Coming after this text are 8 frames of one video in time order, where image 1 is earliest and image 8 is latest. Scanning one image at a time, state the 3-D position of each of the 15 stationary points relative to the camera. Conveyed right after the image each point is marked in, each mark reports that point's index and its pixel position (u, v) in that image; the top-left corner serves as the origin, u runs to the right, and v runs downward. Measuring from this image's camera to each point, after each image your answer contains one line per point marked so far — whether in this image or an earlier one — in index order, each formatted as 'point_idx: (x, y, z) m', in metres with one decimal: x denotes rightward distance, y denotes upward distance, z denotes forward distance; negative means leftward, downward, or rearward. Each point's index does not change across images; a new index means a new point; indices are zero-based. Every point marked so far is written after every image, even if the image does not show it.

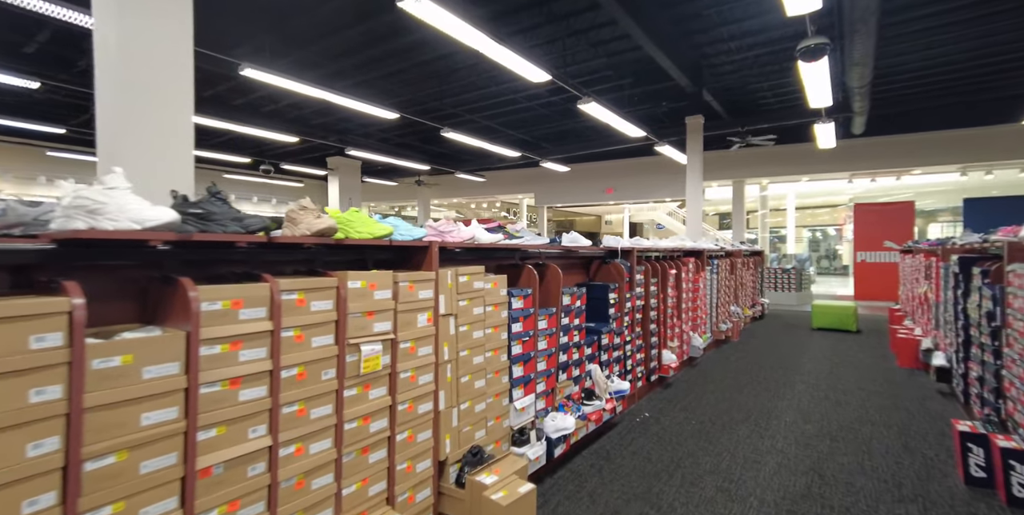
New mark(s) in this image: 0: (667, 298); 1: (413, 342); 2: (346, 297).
0: (+1.6, -0.4, +5.5) m
1: (-0.4, -0.4, +2.3) m
2: (-0.7, -0.2, +2.0) m
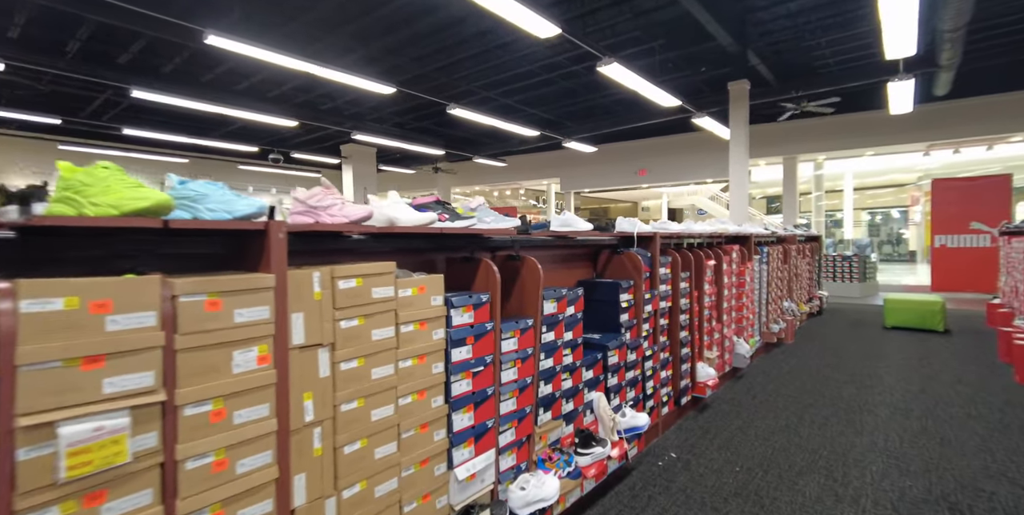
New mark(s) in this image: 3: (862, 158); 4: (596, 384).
0: (+1.6, -0.3, +4.3) m
1: (-0.7, -0.4, +1.3) m
2: (-1.0, -0.1, +1.0) m
3: (+8.7, +2.4, +12.6) m
4: (+0.5, -0.7, +3.0) m
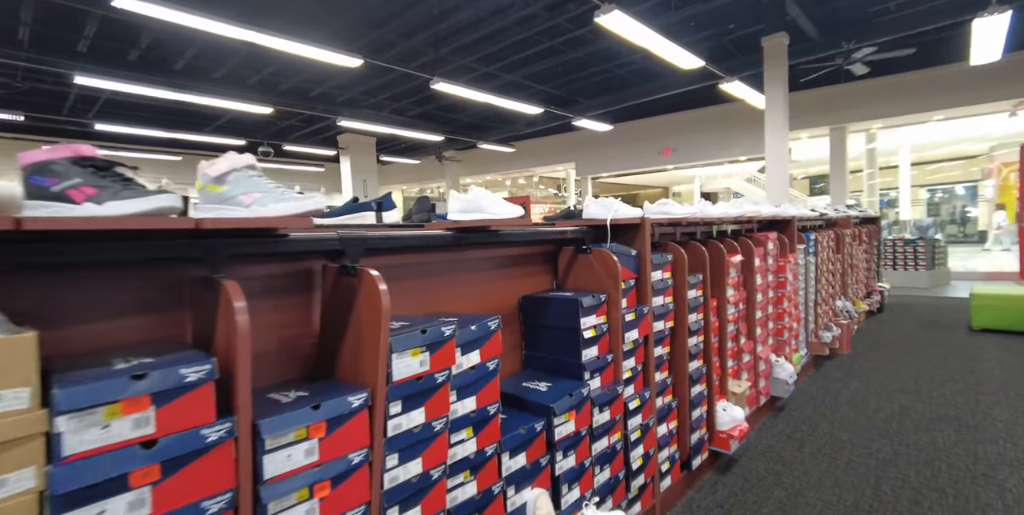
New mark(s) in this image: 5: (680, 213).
0: (+1.3, -0.3, +3.0) m
1: (-1.3, -0.4, +0.2) m
2: (-1.5, -0.2, -0.1) m
3: (+8.8, +2.8, +10.8) m
4: (+0.1, -0.8, +1.8) m
5: (+0.9, +0.2, +2.7) m
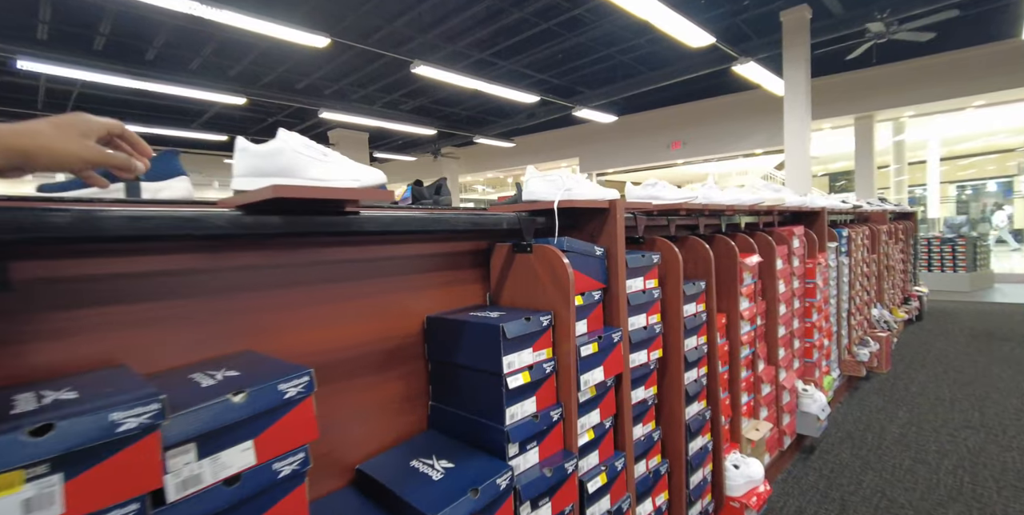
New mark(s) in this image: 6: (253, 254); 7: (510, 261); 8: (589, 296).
0: (+1.0, -0.3, +2.3) m
1: (-1.6, -0.4, -0.6) m
2: (-1.9, -0.2, -0.8) m
3: (+8.7, +2.8, +9.8) m
4: (-0.2, -0.8, +1.0) m
5: (+0.6, +0.2, +2.0) m
6: (-0.6, 0.0, +1.2) m
7: (0.0, 0.0, +1.6) m
8: (+0.2, -0.1, +1.5) m
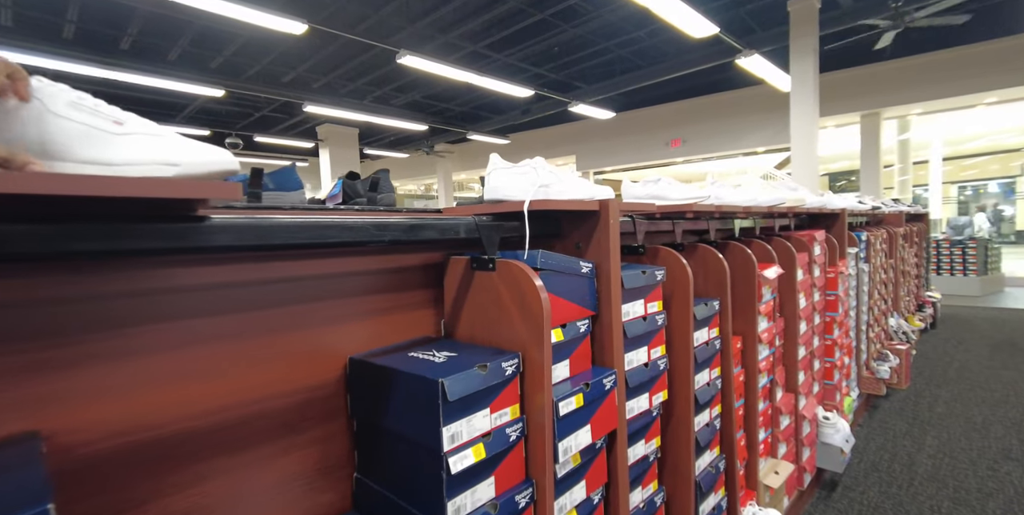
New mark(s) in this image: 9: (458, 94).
0: (+0.9, -0.4, +1.9) m
1: (-1.7, -0.5, -1.0) m
2: (-2.0, -0.3, -1.2) m
3: (+8.6, +2.7, +9.5) m
4: (-0.3, -0.8, +0.6) m
5: (+0.5, +0.2, +1.6) m
6: (-0.7, 0.0, +0.8) m
7: (-0.1, -0.1, +1.2) m
8: (+0.1, -0.2, +1.1) m
9: (-1.0, +3.0, +9.1) m
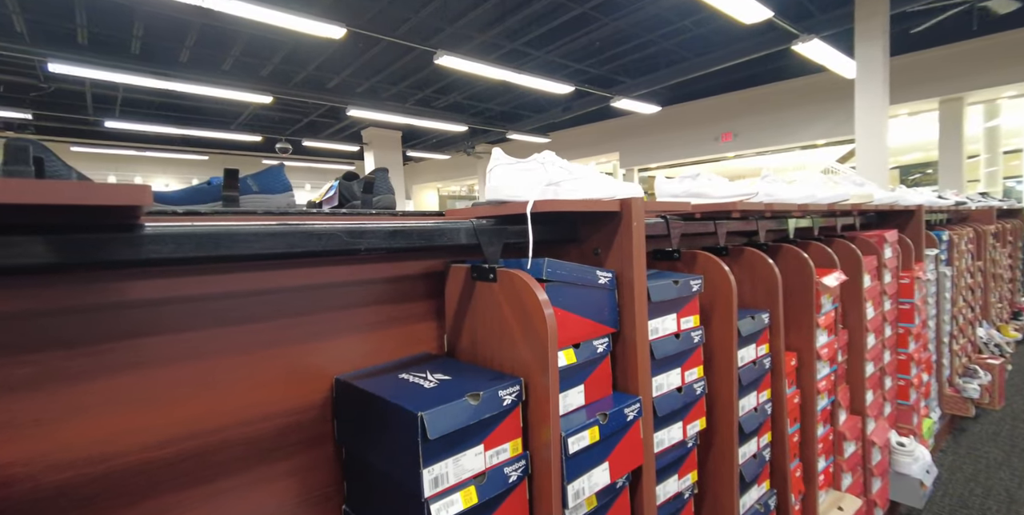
0: (+1.0, -0.4, +1.6) m
1: (-1.9, -0.5, -0.9) m
2: (-2.2, -0.3, -1.2) m
3: (+9.3, +2.7, +8.5) m
4: (-0.4, -0.8, +0.5) m
5: (+0.6, +0.2, +1.4) m
6: (-0.7, -0.1, +0.7) m
7: (-0.1, -0.1, +1.1) m
8: (+0.1, -0.2, +1.0) m
9: (-0.2, +2.9, +9.1) m
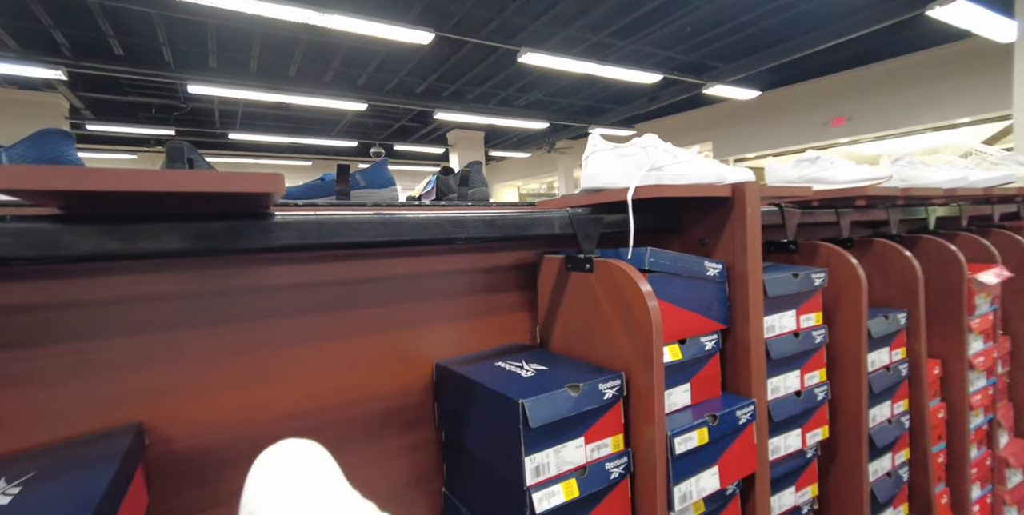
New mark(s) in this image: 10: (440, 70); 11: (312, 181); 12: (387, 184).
0: (+1.2, -0.4, +1.4) m
1: (-2.0, -0.5, -0.7) m
2: (-2.3, -0.3, -0.8) m
3: (+10.5, +2.8, +6.9) m
4: (-0.3, -0.8, +0.5) m
5: (+0.8, +0.2, +1.2) m
6: (-0.6, 0.0, +0.8) m
7: (+0.1, -0.1, +1.0) m
8: (+0.3, -0.2, +0.9) m
9: (+1.2, +3.0, +8.9) m
10: (-1.1, +2.9, +7.8) m
11: (-0.4, +0.2, +1.1) m
12: (-0.3, +0.2, +1.2) m
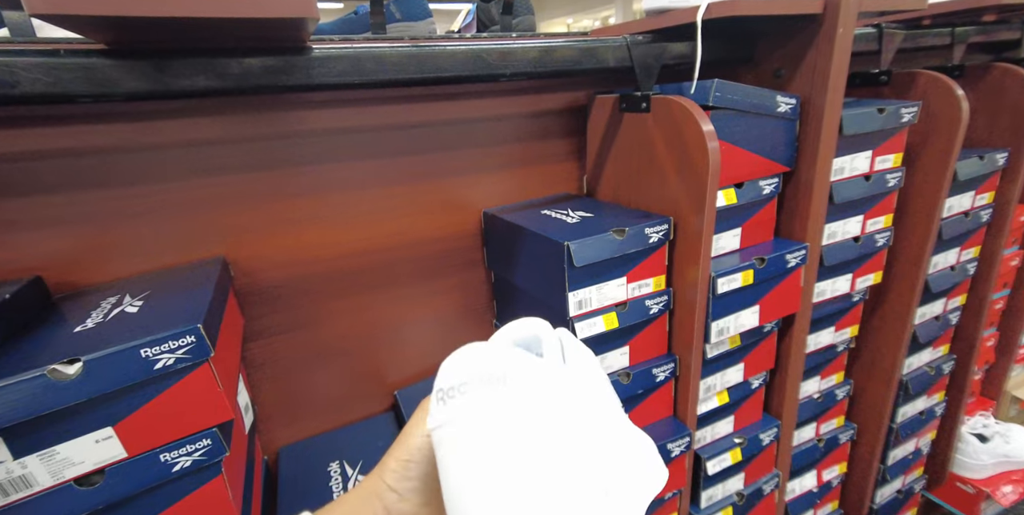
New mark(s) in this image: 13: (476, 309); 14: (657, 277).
0: (+1.4, +0.1, +1.3) m
1: (-2.0, -0.6, -0.3) m
2: (-2.4, -0.5, -0.5) m
3: (+11.1, +4.5, +4.8) m
4: (-0.2, -0.6, +0.8) m
5: (+0.9, +0.5, +1.0) m
6: (-0.5, +0.2, +0.8) m
7: (+0.2, +0.3, +1.0) m
8: (+0.4, +0.1, +0.9) m
9: (+2.0, +5.4, +7.5) m
10: (-0.4, +5.0, +6.7) m
11: (-0.3, +0.5, +1.0) m
12: (-0.2, +0.5, +1.1) m
13: (-0.1, -0.1, +1.2) m
14: (+0.2, 0.0, +0.9) m
